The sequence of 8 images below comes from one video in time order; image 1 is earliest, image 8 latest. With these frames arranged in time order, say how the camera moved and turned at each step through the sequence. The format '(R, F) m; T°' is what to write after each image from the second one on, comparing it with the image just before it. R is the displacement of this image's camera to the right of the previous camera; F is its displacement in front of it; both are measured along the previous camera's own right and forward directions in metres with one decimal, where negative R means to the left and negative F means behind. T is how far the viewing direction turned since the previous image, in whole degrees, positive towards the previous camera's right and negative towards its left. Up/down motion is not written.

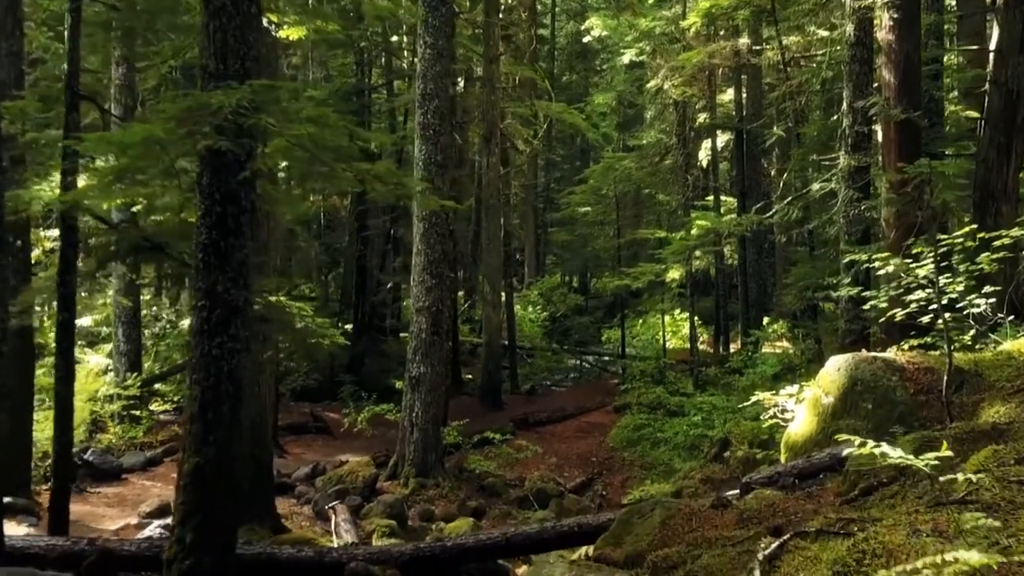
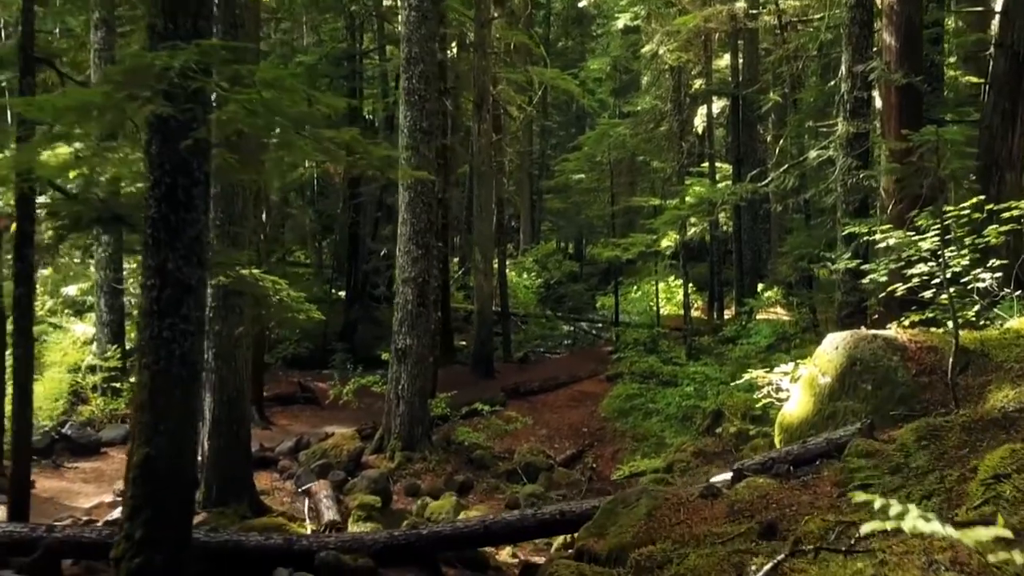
(+0.1, +0.3) m; 0°
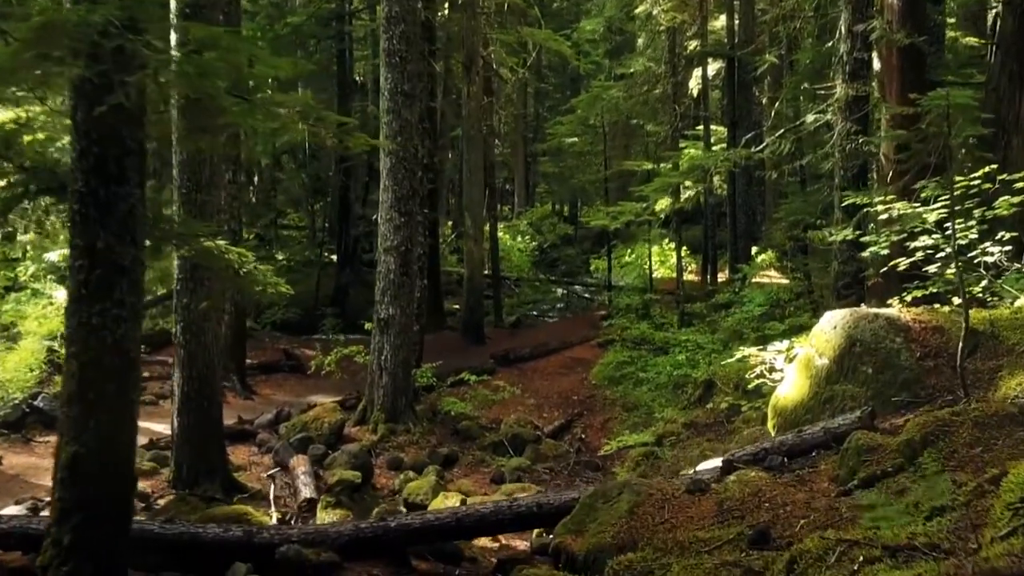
(+0.1, +0.4) m; 0°
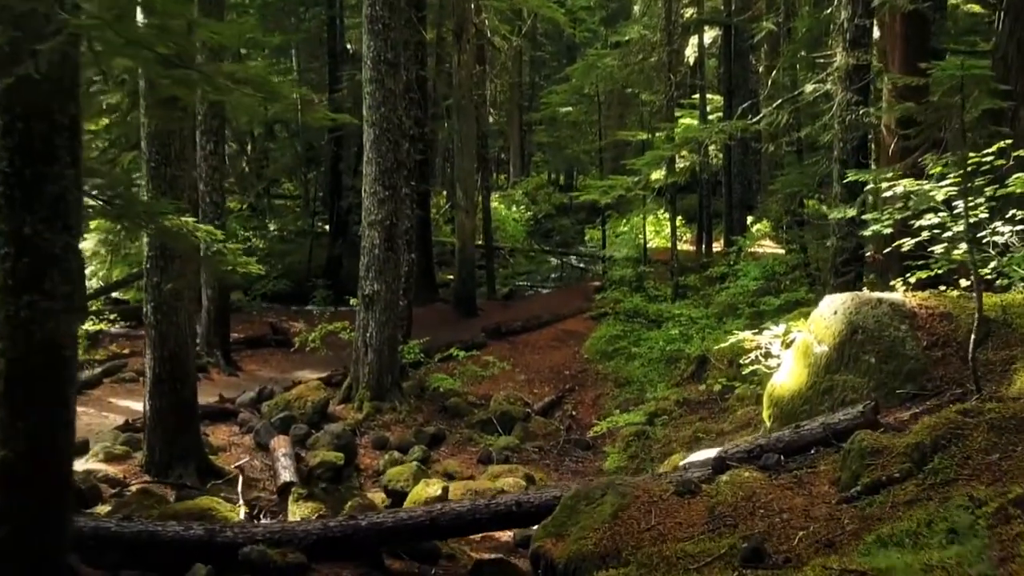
(+0.1, +0.3) m; 0°
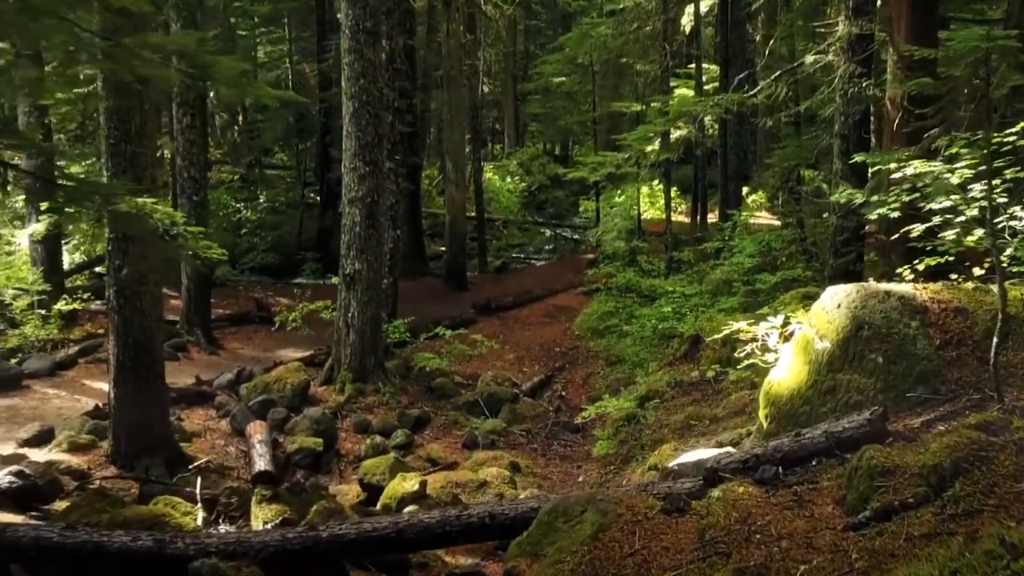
(+0.1, +0.4) m; 0°
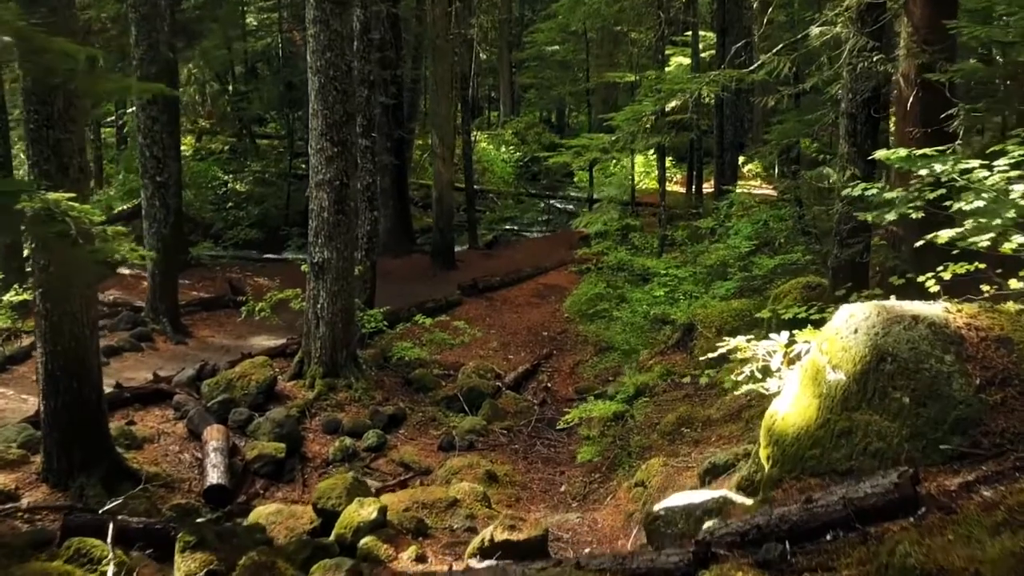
(+0.1, +0.7) m; 0°
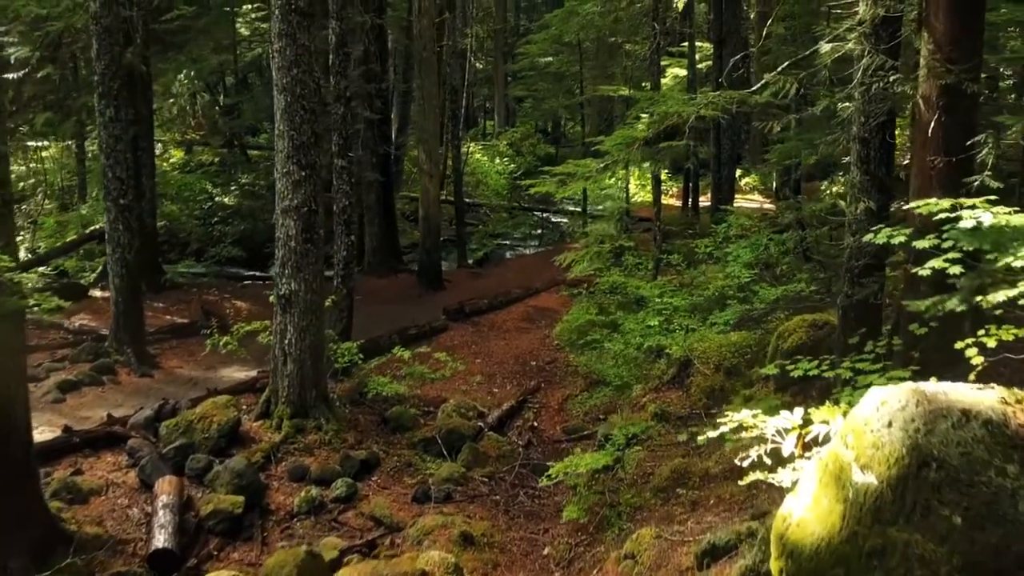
(+0.1, +0.7) m; 0°
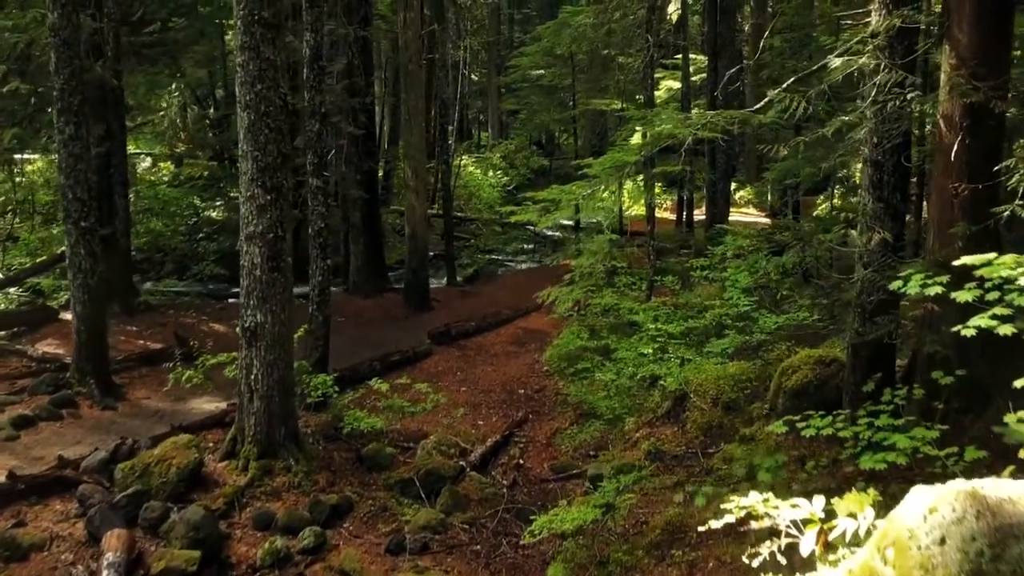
(+0.1, +0.7) m; 0°
